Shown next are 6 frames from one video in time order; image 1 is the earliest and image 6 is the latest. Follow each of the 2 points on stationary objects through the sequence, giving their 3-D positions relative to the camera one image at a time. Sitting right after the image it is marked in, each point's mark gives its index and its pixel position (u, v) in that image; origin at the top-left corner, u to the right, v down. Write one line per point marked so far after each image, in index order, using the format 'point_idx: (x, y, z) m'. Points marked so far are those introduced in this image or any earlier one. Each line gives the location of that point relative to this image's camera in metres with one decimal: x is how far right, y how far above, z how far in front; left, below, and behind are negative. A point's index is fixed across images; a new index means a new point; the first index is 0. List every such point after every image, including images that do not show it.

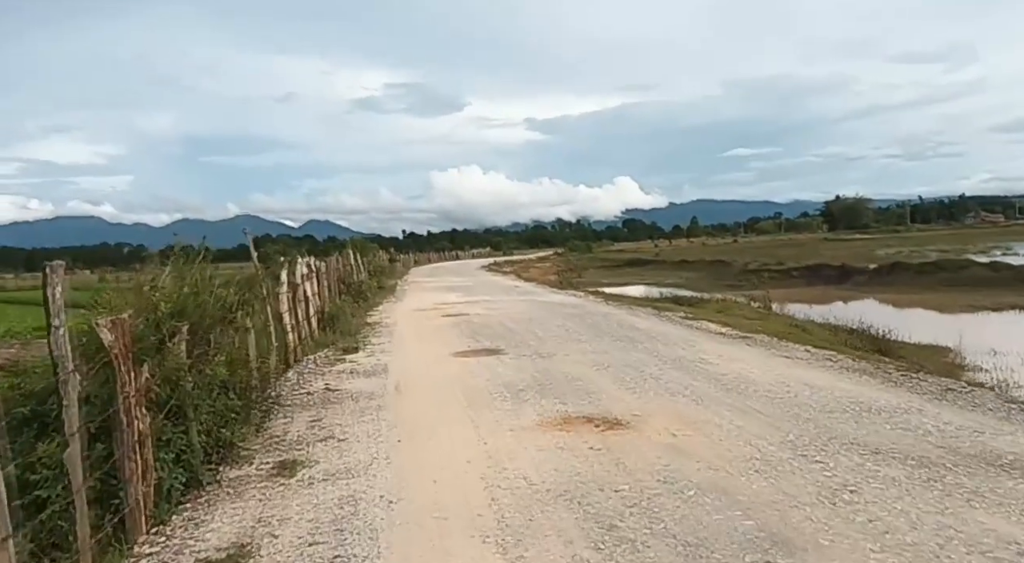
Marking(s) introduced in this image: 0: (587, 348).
0: (+1.3, -1.1, +12.8) m
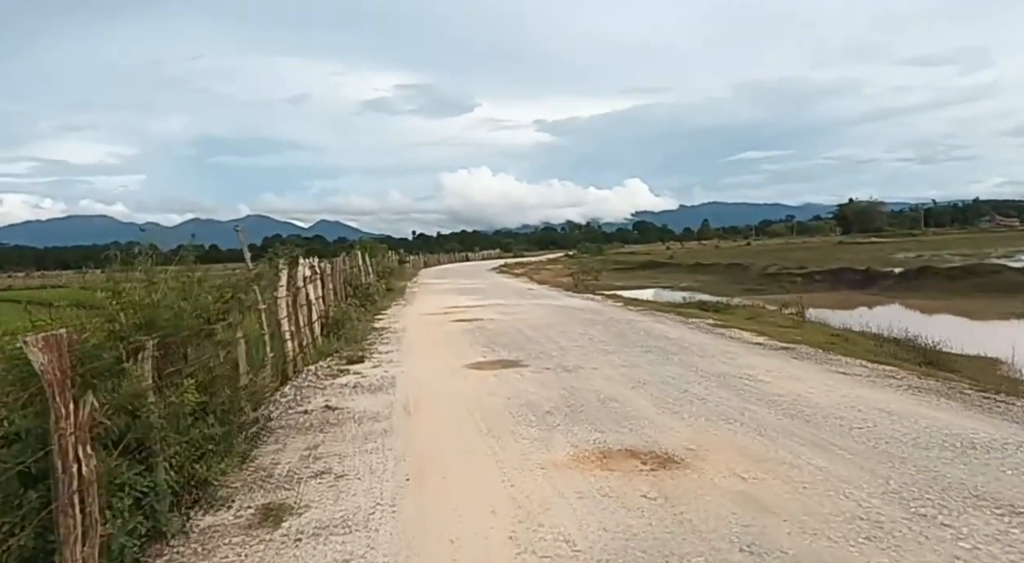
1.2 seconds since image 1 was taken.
0: (+1.6, -1.2, +11.6) m
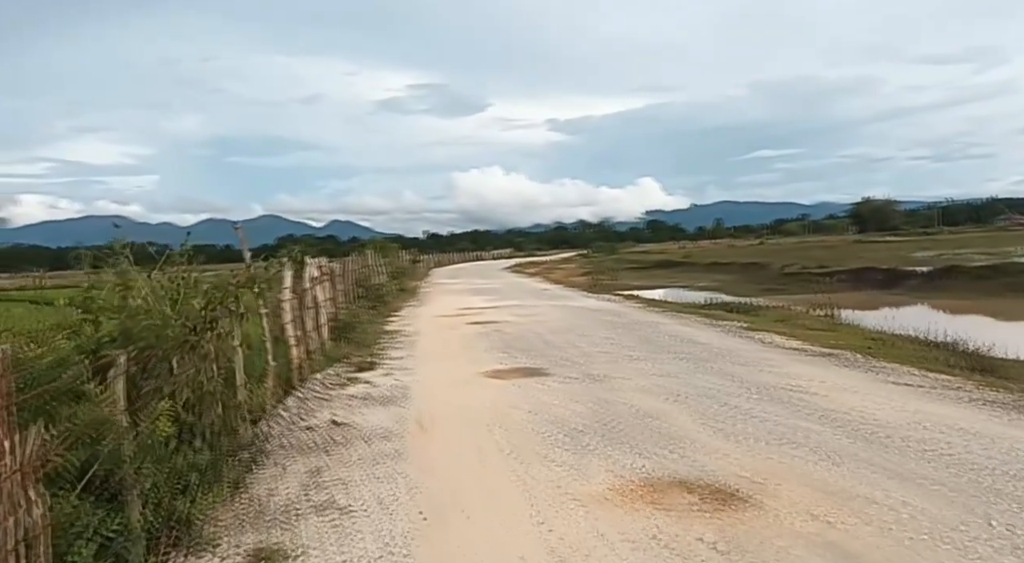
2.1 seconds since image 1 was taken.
0: (+1.9, -1.2, +10.7) m
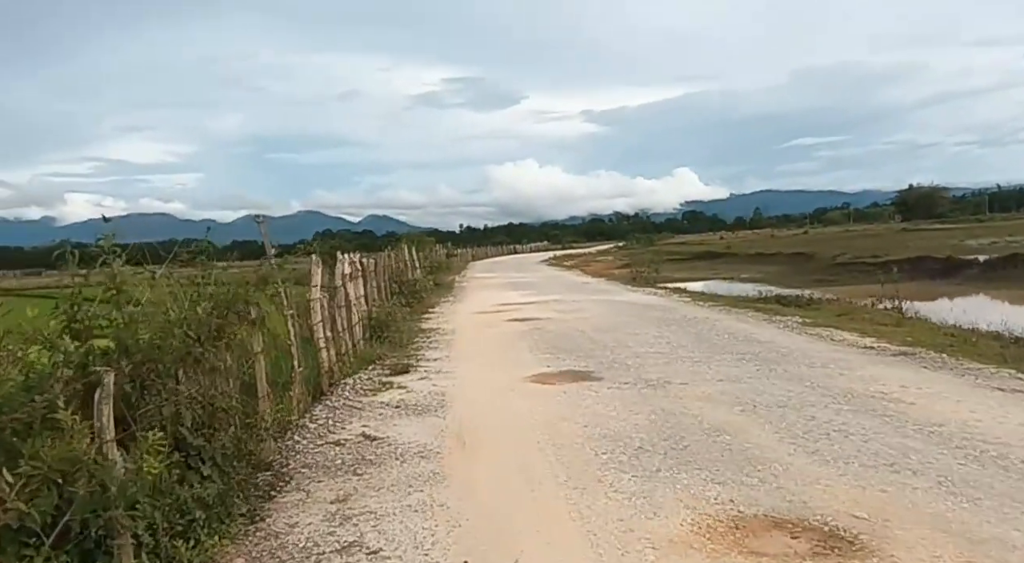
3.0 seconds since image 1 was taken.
0: (+2.5, -1.2, +9.7) m
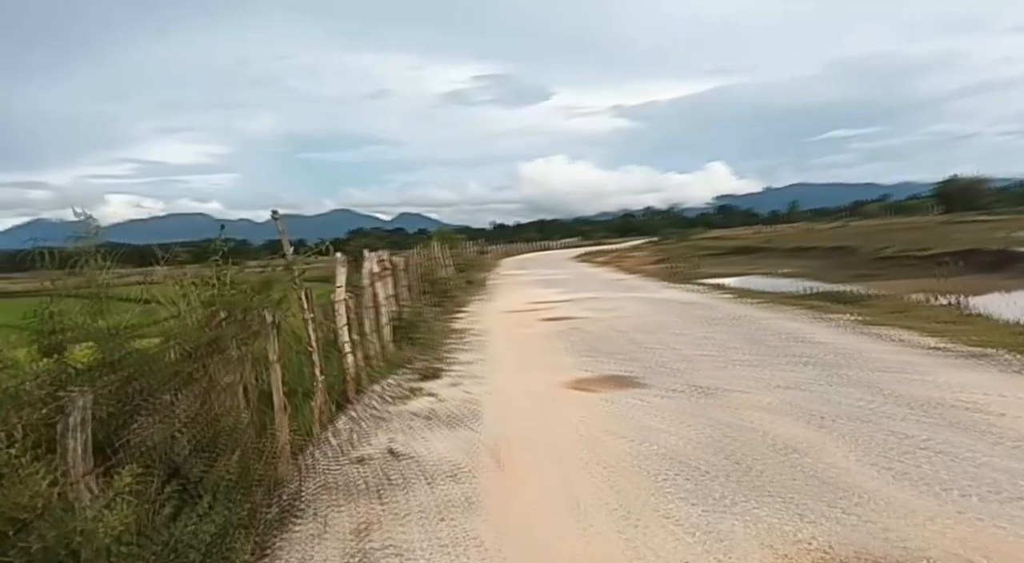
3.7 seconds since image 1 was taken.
0: (+3.0, -1.1, +8.8) m
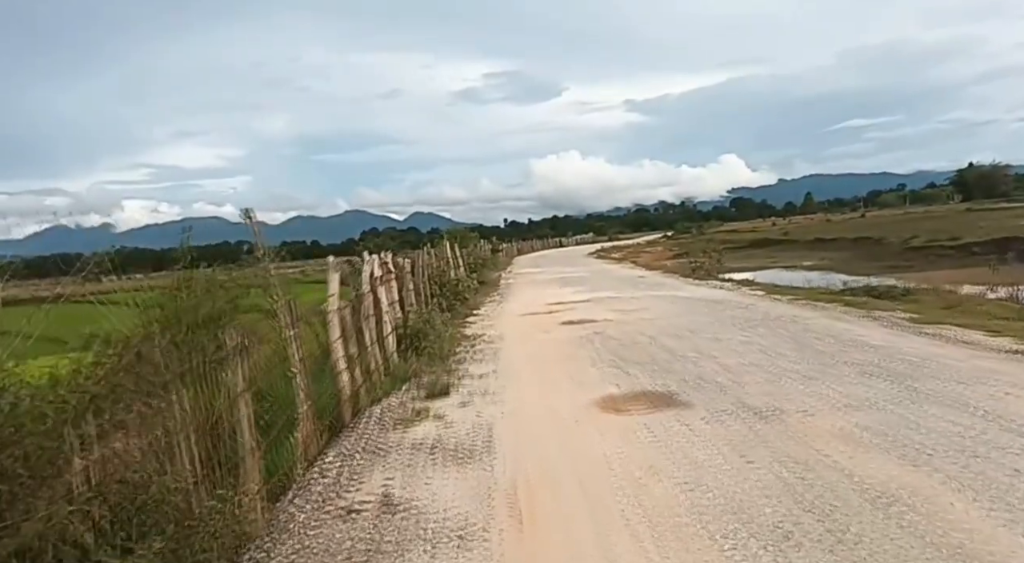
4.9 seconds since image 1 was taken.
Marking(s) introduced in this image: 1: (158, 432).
0: (+3.2, -1.1, +7.5) m
1: (-1.9, -0.8, +4.2) m
